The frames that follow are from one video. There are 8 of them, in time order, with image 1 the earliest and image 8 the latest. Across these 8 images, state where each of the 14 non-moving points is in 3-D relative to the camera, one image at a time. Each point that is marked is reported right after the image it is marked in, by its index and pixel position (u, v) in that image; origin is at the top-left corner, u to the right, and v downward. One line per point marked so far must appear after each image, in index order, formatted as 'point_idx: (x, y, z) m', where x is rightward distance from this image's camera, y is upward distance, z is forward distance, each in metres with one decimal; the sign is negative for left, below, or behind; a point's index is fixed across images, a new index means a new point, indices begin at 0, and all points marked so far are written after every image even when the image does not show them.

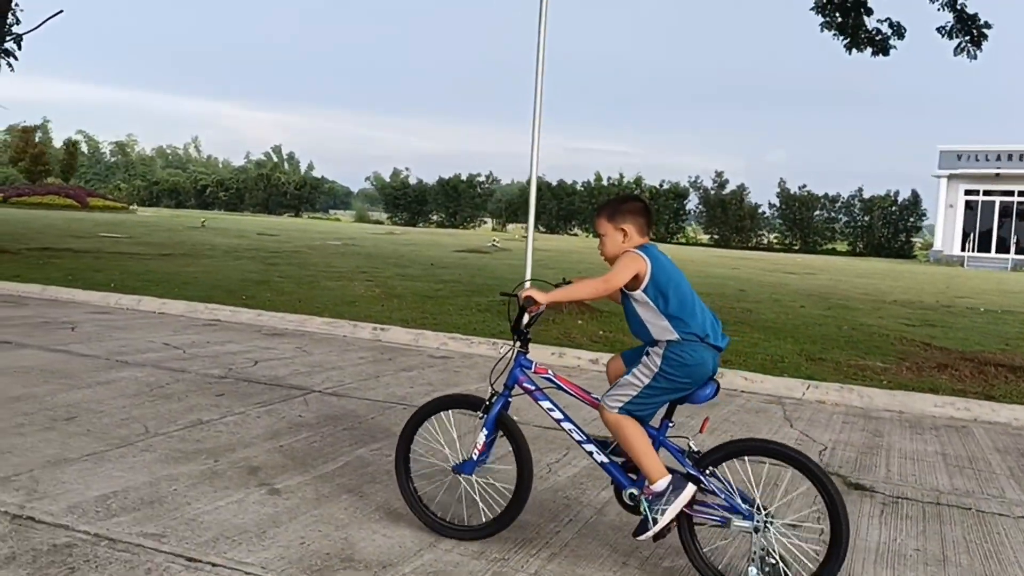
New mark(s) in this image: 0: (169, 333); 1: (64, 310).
0: (-3.6, -0.5, +8.9) m
1: (-5.3, -0.3, +10.1) m
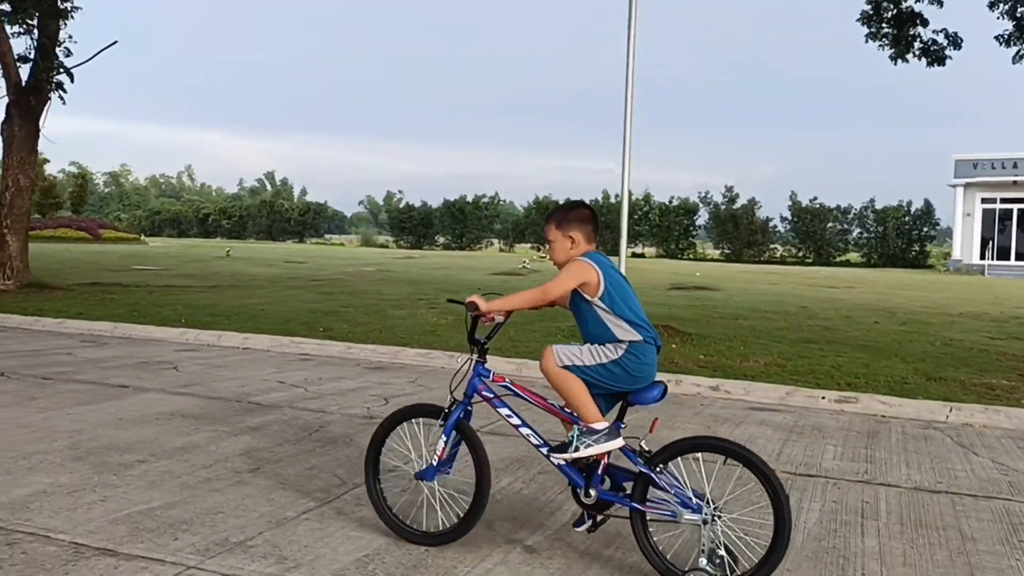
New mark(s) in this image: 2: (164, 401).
0: (-2.4, -0.8, +8.5) m
1: (-4.1, -0.7, +9.8) m
2: (-2.8, -0.9, +6.7) m
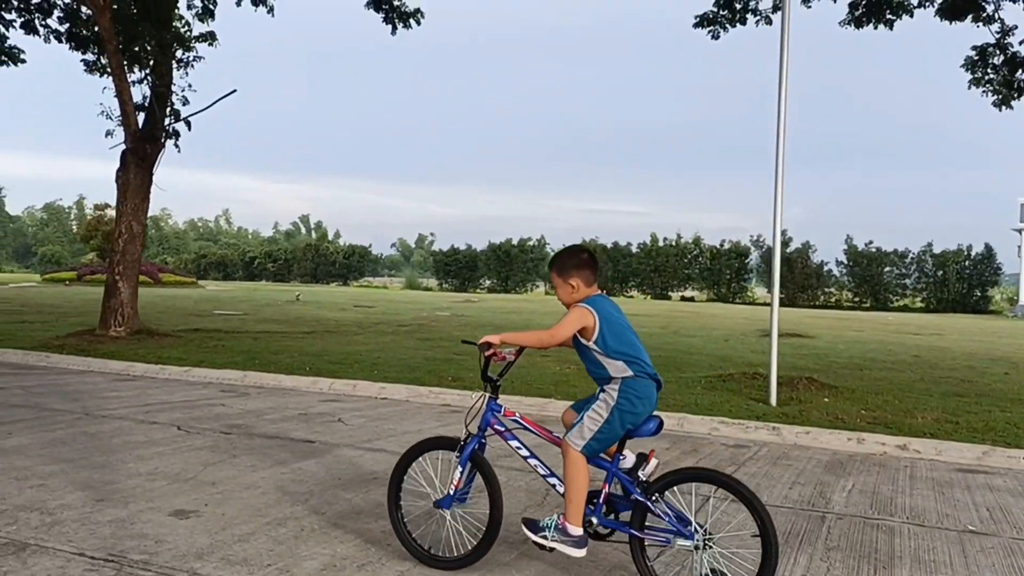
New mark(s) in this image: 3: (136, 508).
0: (-0.7, -1.3, +8.2) m
1: (-2.4, -1.3, +9.5) m
2: (-1.1, -1.3, +6.4) m
3: (-2.2, -1.3, +4.9) m
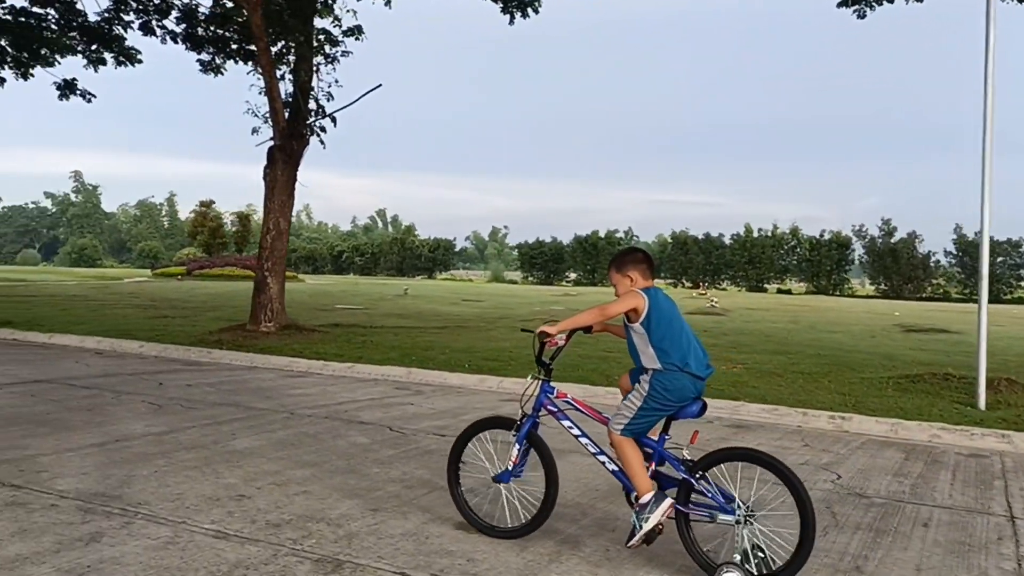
0: (+1.2, -1.3, +7.9) m
1: (-0.4, -1.2, +9.3) m
2: (+0.7, -1.3, +6.1) m
3: (-0.5, -1.3, +4.7) m
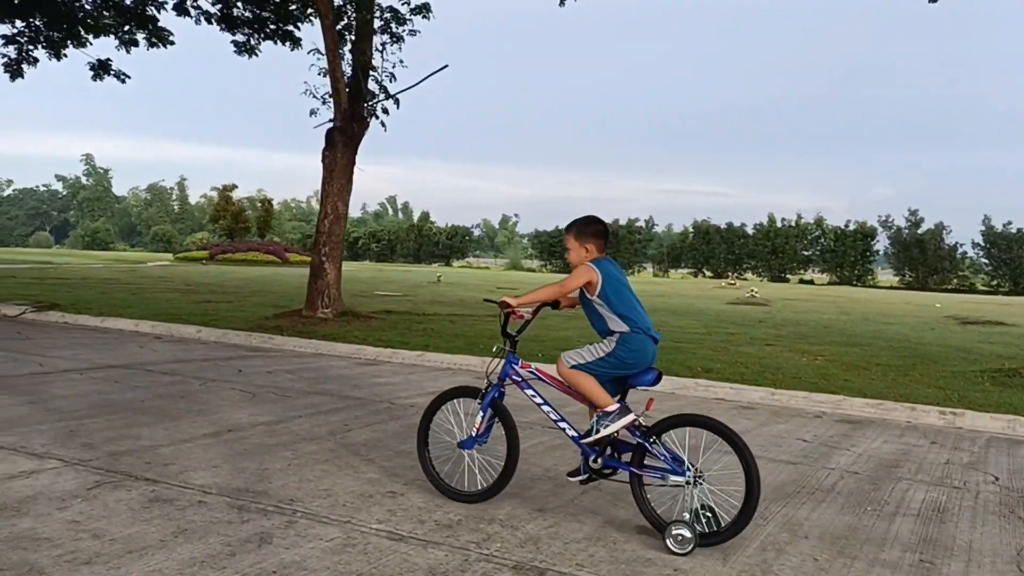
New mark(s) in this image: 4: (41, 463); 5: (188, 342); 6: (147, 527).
0: (+2.1, -1.2, +7.6) m
1: (+0.6, -1.1, +9.0) m
2: (+1.6, -1.2, +5.8) m
3: (+0.4, -1.2, +4.4) m
4: (-2.8, -1.0, +5.0) m
5: (-4.4, -0.7, +11.6) m
6: (-1.7, -1.1, +4.0) m
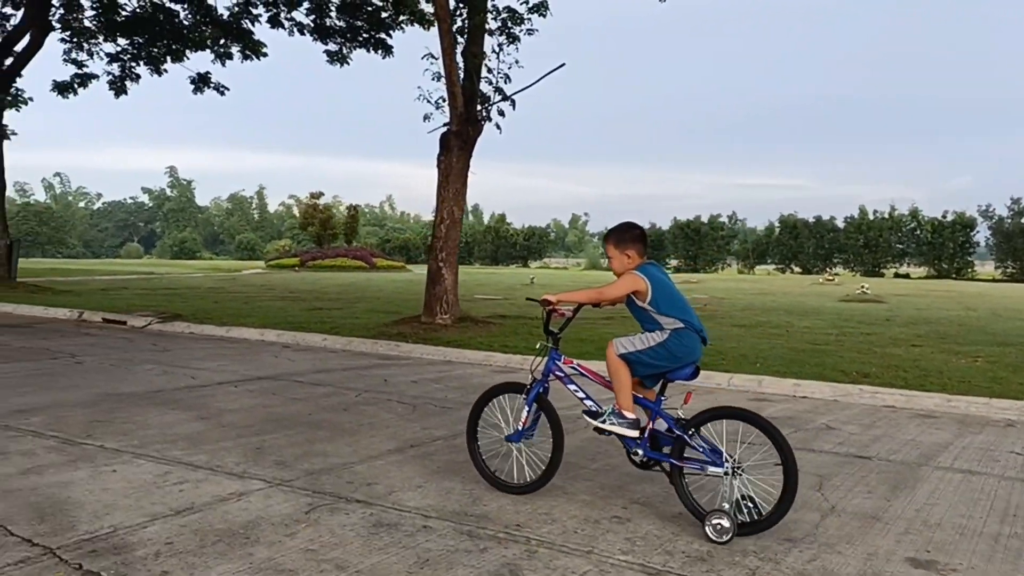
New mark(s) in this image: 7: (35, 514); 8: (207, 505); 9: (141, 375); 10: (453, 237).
0: (+3.6, -1.2, +7.0) m
1: (+2.1, -1.1, +8.6) m
2: (+2.9, -1.2, +5.3) m
3: (+1.6, -1.2, +4.0) m
4: (-1.5, -1.1, +4.9) m
5: (-2.7, -0.8, +11.6) m
6: (-0.6, -1.2, +3.8) m
7: (-2.4, -1.1, +4.3) m
8: (-1.6, -1.1, +4.5) m
9: (-3.8, -0.9, +8.8) m
10: (-0.9, +0.8, +13.5) m
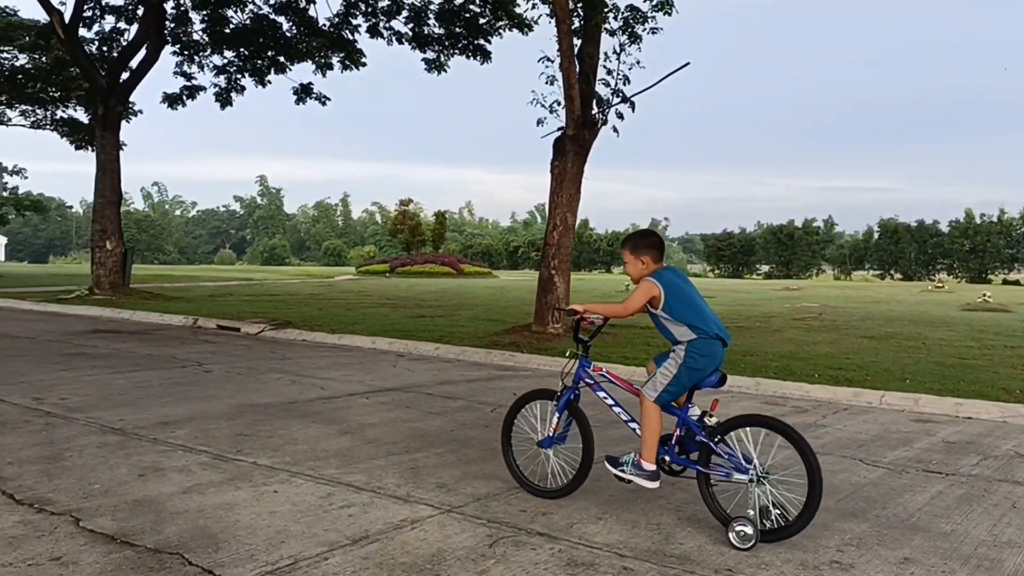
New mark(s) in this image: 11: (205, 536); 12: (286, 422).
0: (+4.8, -1.3, +6.3) m
1: (+3.5, -1.2, +8.0) m
2: (+3.9, -1.3, +4.6) m
3: (+2.5, -1.3, +3.4) m
4: (-0.5, -1.2, +4.6) m
5: (-1.0, -1.0, +11.3) m
6: (+0.3, -1.3, +3.4) m
7: (-1.5, -1.2, +4.1) m
8: (-0.6, -1.2, +4.2) m
9: (-2.5, -1.0, +8.7) m
10: (+0.8, +0.7, +13.1) m
11: (-1.5, -1.2, +4.2) m
12: (-1.8, -1.1, +6.9) m
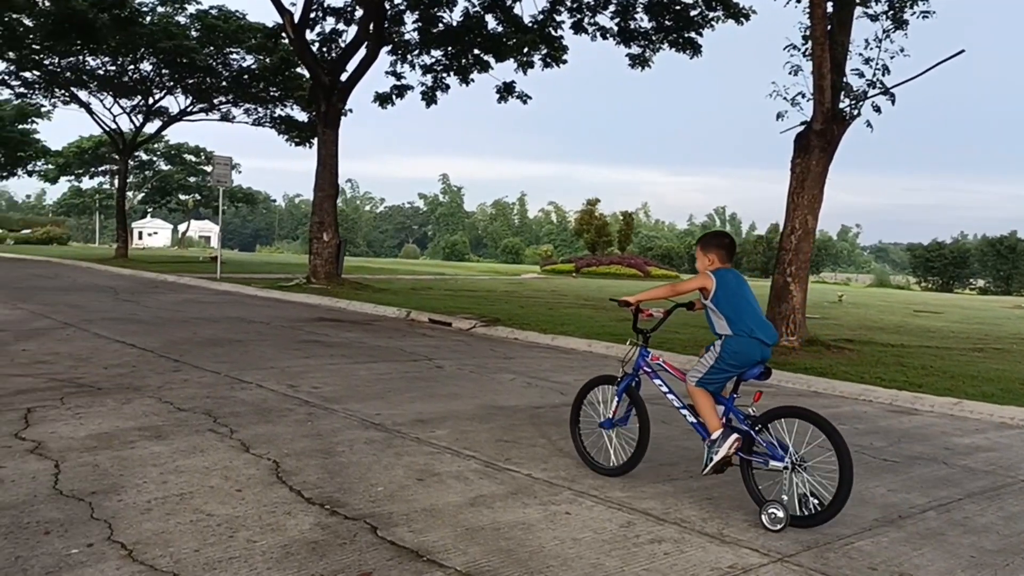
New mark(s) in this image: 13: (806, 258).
0: (+6.6, -1.6, +4.6) m
1: (+5.6, -1.4, +6.5) m
2: (+5.4, -1.5, +3.1) m
3: (+3.8, -1.5, +2.2) m
4: (+1.1, -1.2, +3.9) m
5: (+1.9, -1.0, +10.7) m
6: (+1.7, -1.3, +2.6) m
7: (+0.1, -1.2, +3.6) m
8: (+0.9, -1.2, +3.6) m
9: (0.0, -1.0, +8.3) m
10: (+4.1, +0.6, +12.0) m
11: (0.0, -1.2, +3.7) m
12: (+0.2, -1.1, +6.4) m
13: (+4.2, +0.4, +12.1) m
